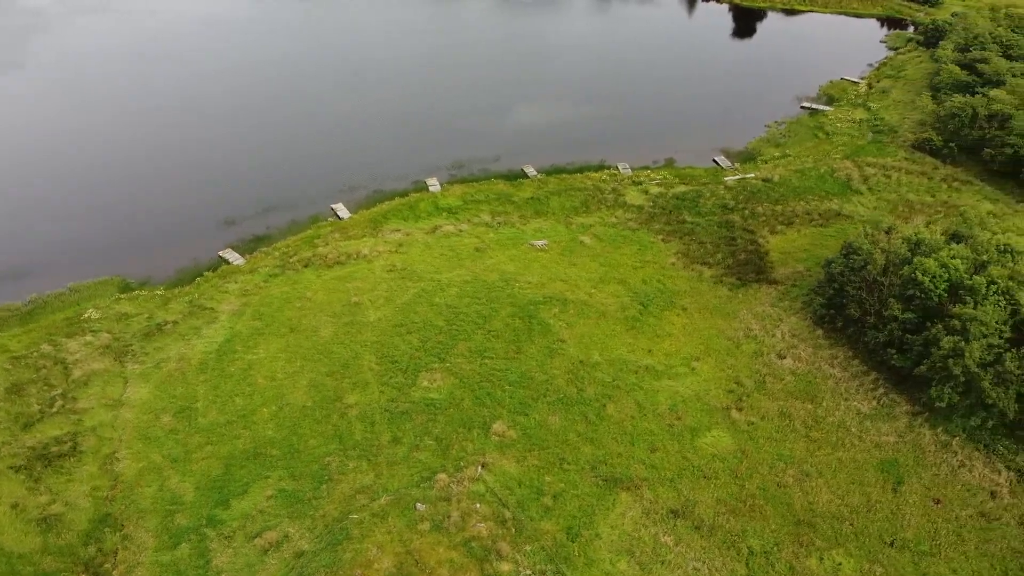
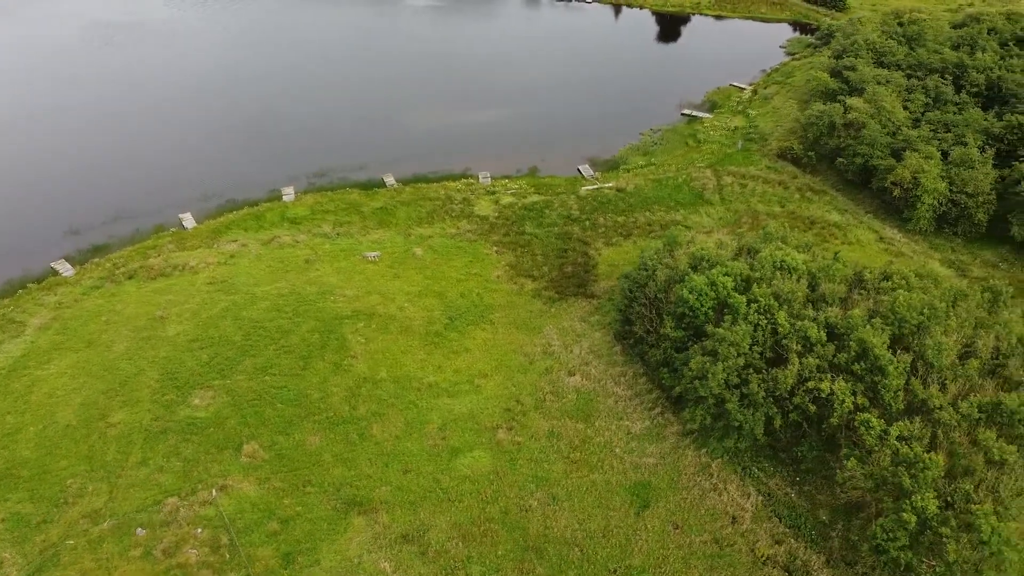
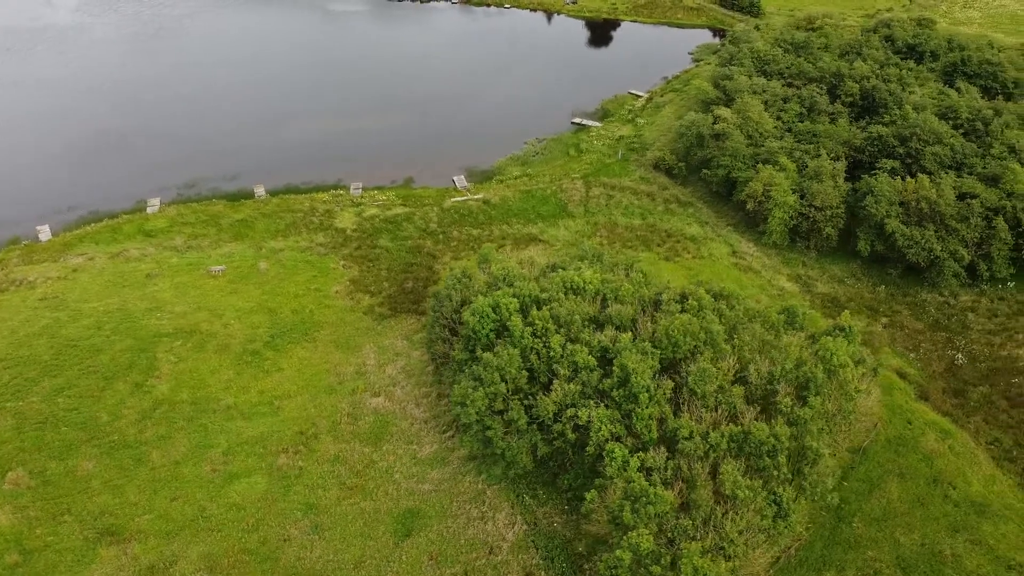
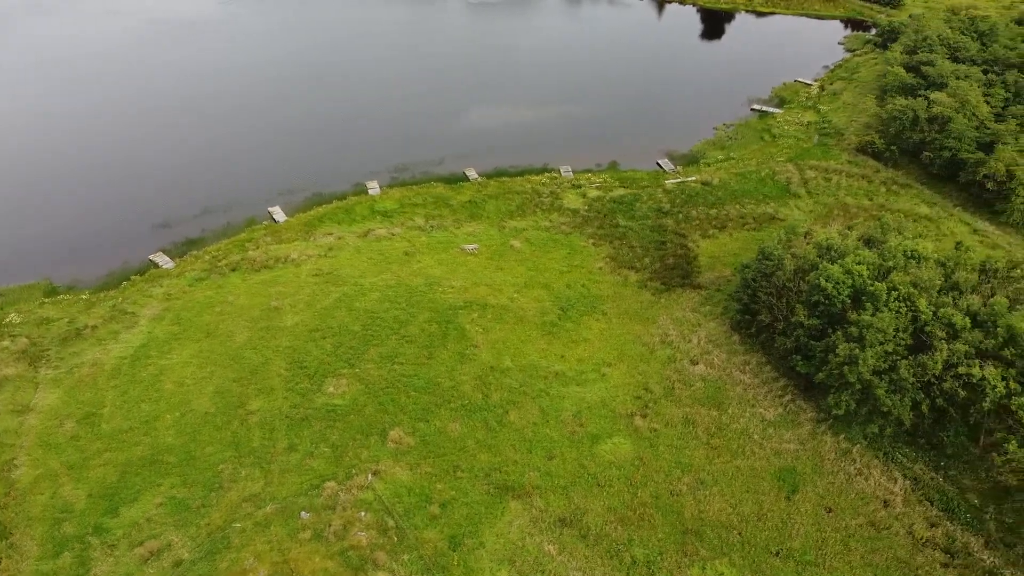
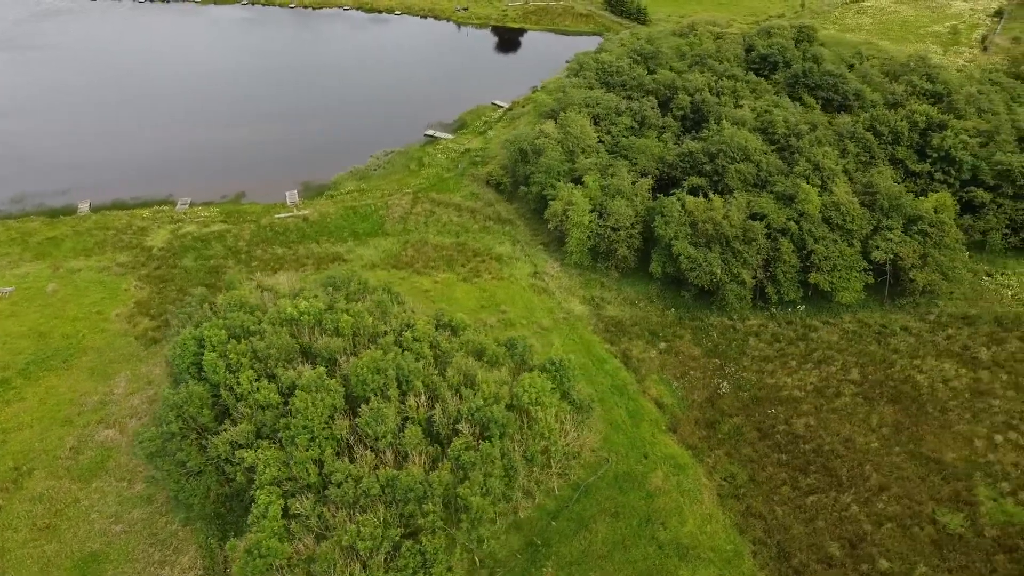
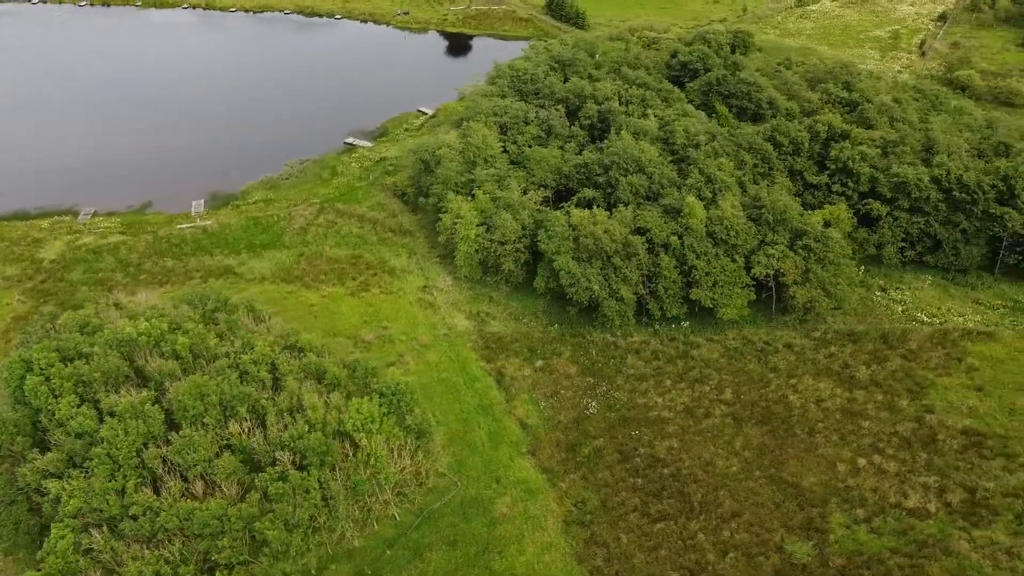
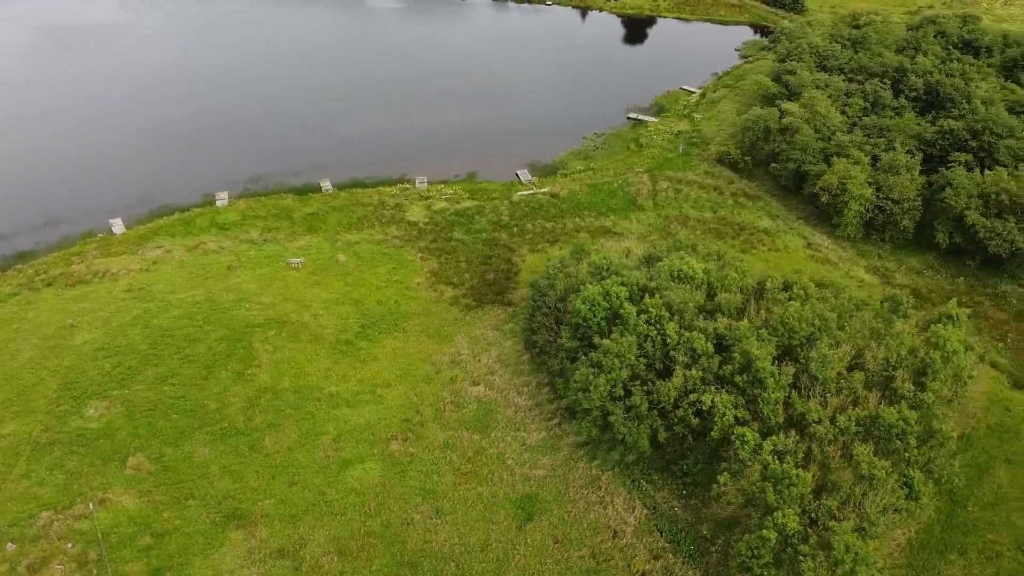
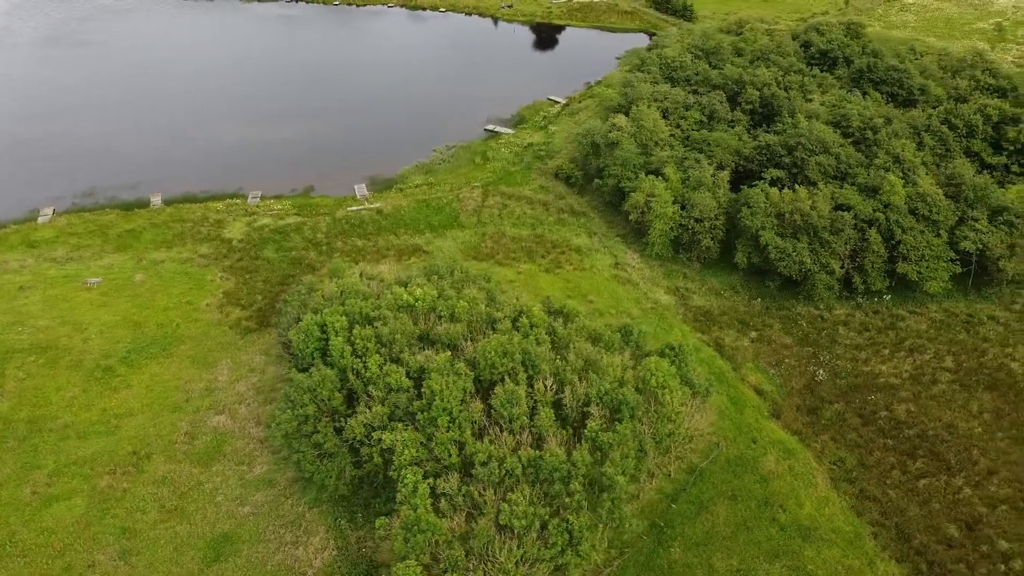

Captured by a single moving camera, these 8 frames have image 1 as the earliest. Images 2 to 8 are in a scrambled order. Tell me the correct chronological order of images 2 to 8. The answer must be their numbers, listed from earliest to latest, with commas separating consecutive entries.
4, 2, 7, 3, 8, 5, 6
